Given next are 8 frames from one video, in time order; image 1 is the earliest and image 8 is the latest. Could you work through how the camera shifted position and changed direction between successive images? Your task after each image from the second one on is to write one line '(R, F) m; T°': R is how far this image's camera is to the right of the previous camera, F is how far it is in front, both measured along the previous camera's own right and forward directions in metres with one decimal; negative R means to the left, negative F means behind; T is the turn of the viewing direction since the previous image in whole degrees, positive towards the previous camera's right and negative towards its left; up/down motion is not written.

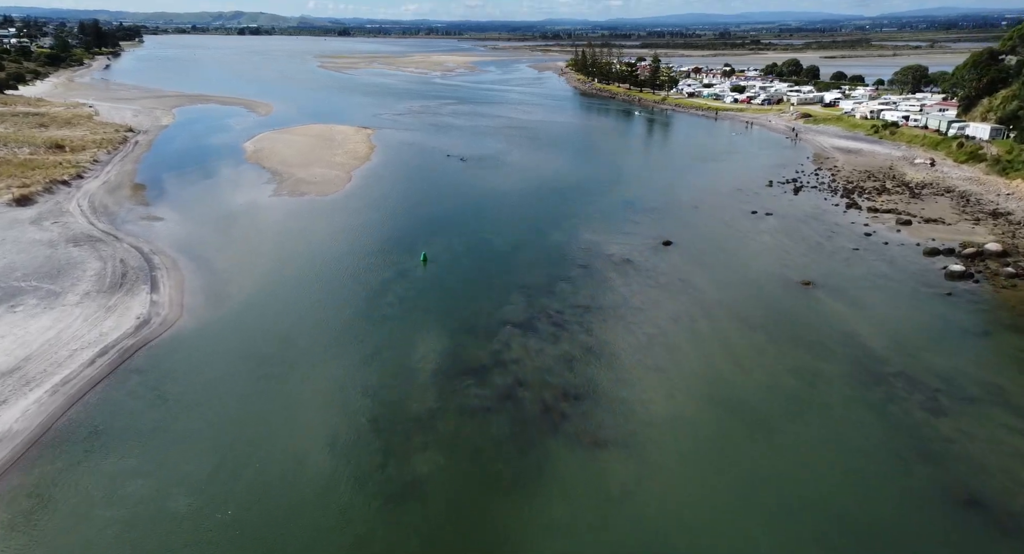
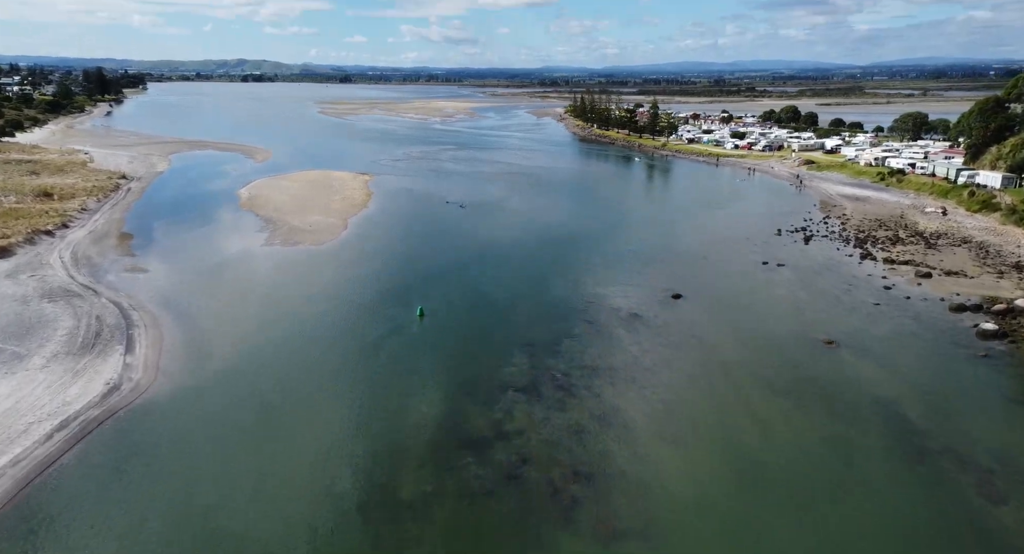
(-0.1, +0.8) m; 0°
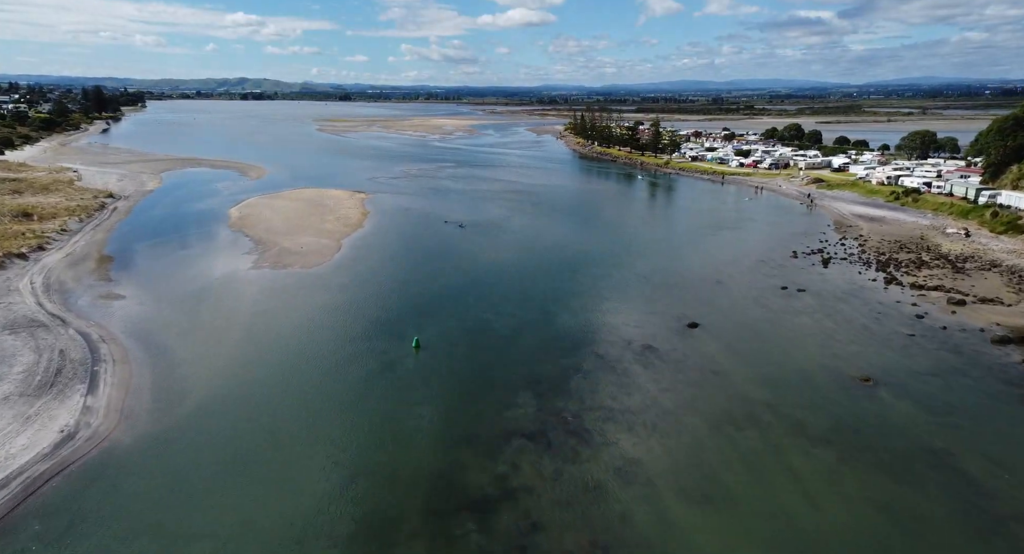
(-0.1, +1.1) m; 0°
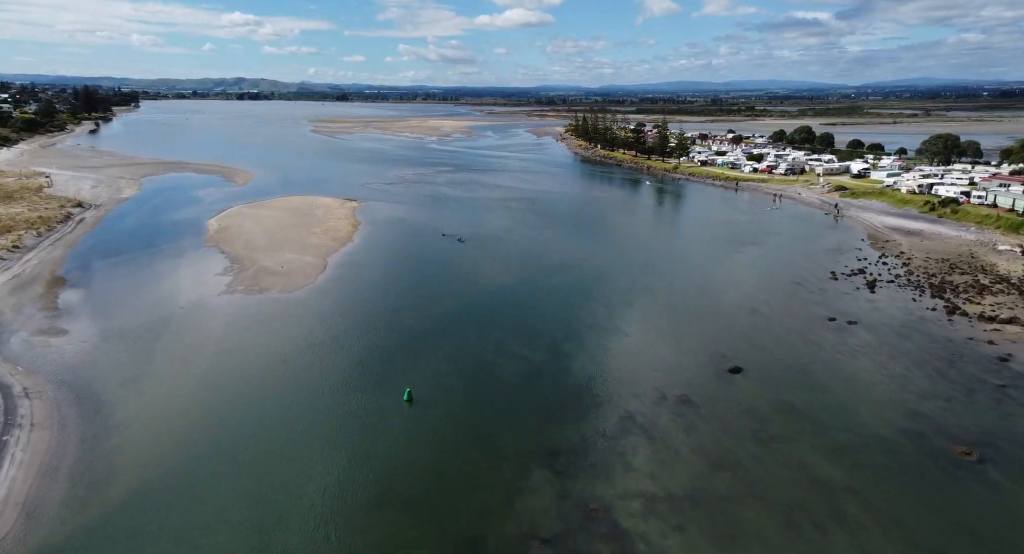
(-0.2, +2.1) m; 0°
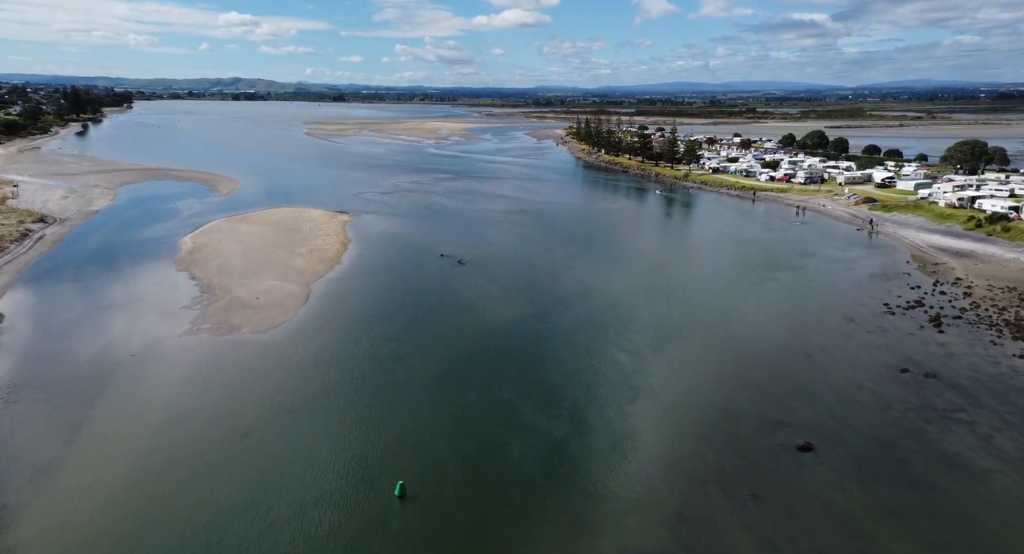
(-0.3, +2.3) m; 0°
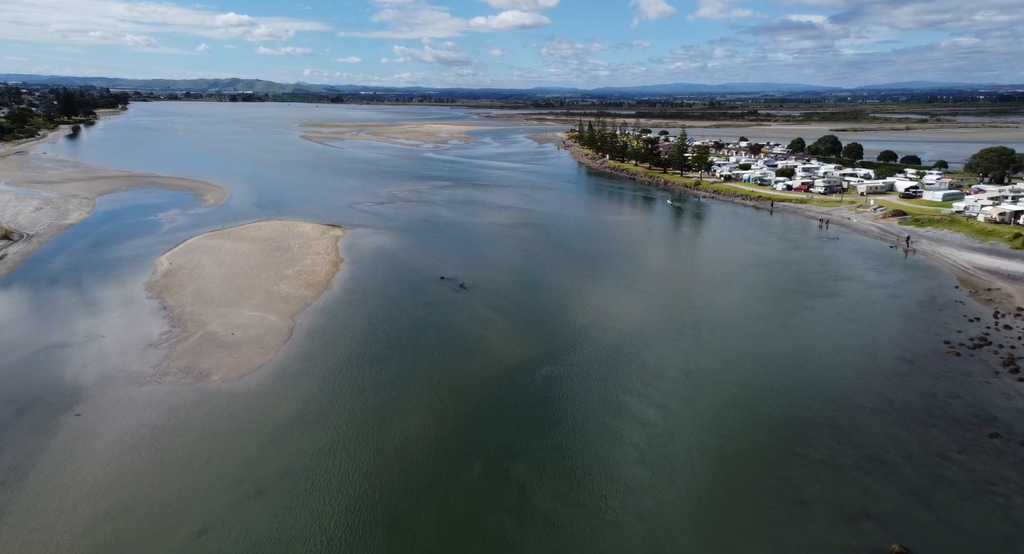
(-0.3, +1.9) m; 0°
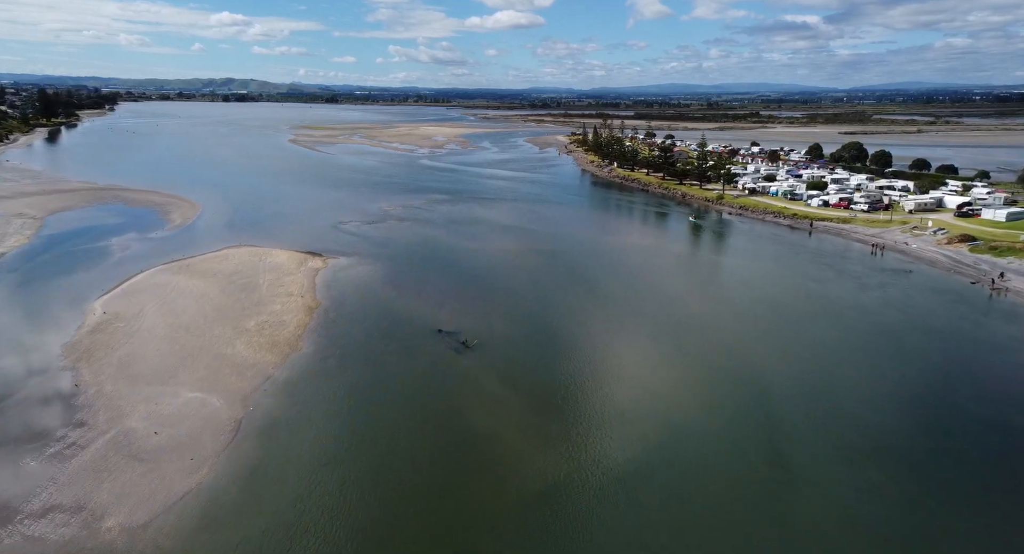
(-0.5, +3.7) m; 0°
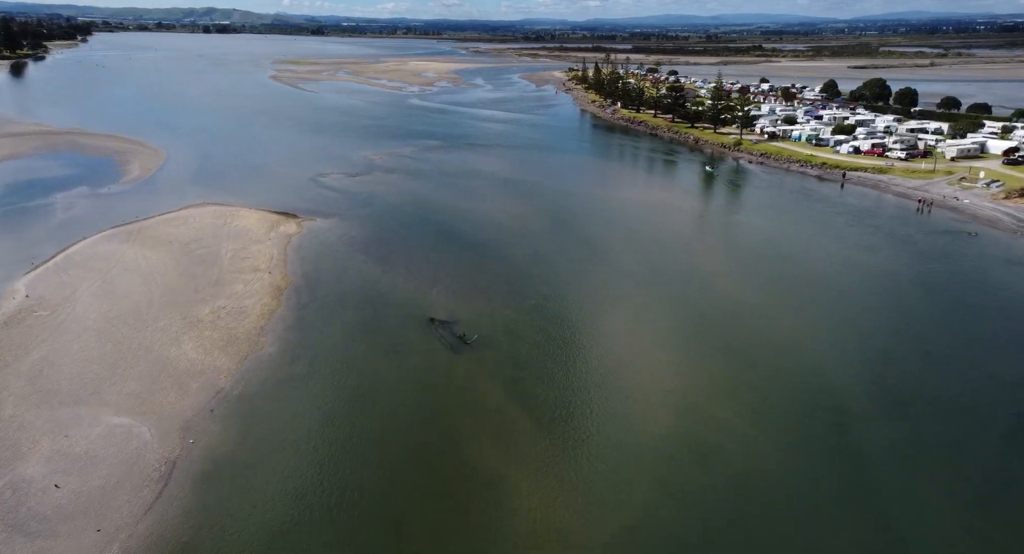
(-0.3, +2.8) m; +1°
